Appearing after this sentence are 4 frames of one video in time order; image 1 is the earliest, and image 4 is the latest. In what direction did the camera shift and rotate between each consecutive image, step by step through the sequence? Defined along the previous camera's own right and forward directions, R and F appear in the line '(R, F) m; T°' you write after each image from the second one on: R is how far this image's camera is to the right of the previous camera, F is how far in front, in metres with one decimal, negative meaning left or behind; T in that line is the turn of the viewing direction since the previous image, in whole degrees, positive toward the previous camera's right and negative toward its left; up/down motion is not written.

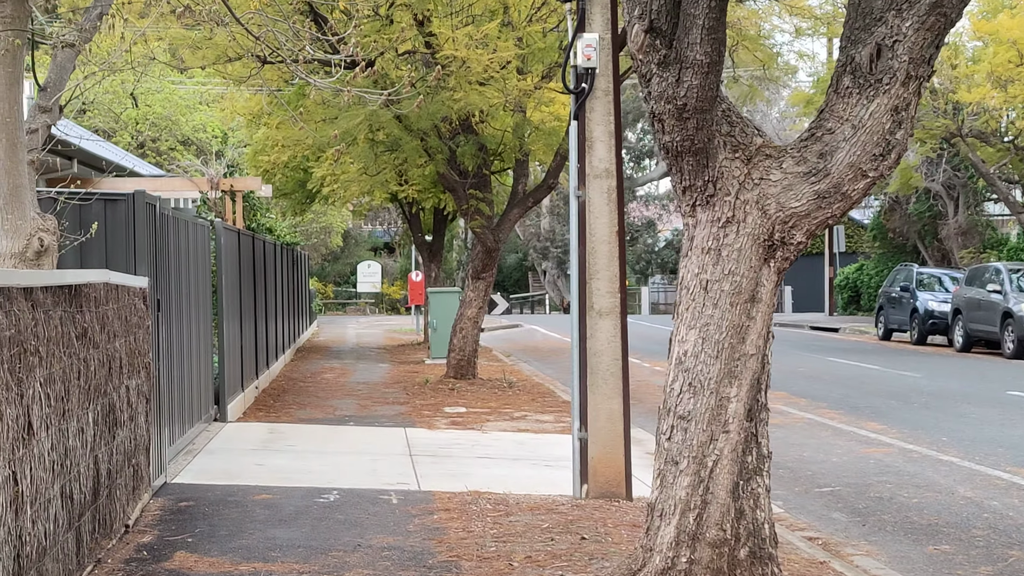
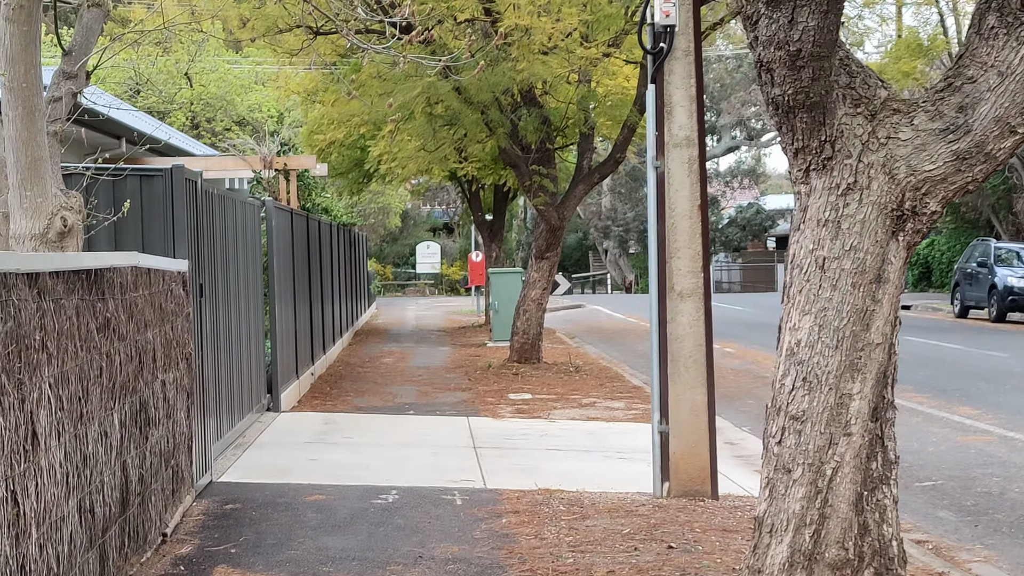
(-0.1, +0.6) m; -2°
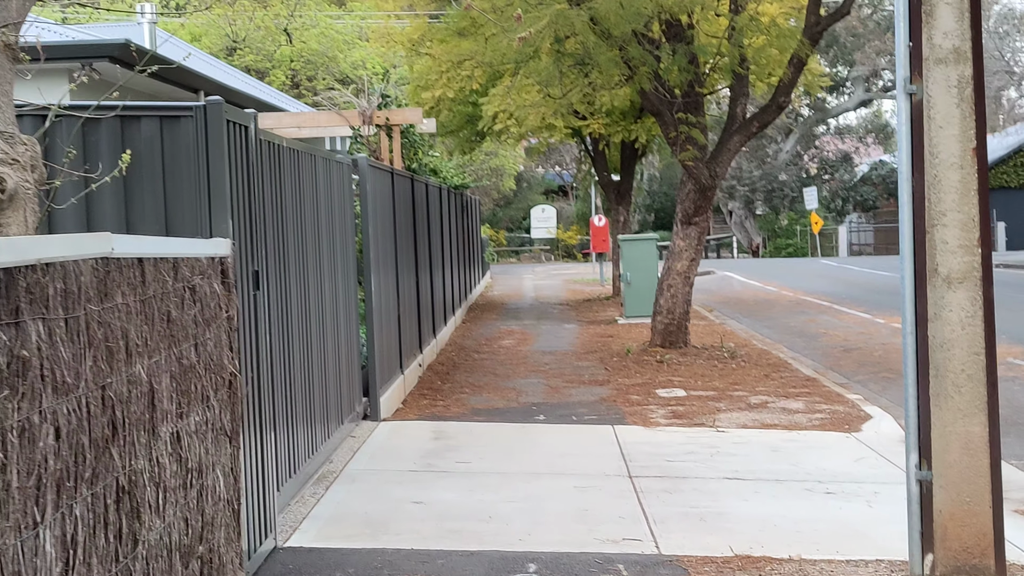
(-0.2, +2.0) m; -4°
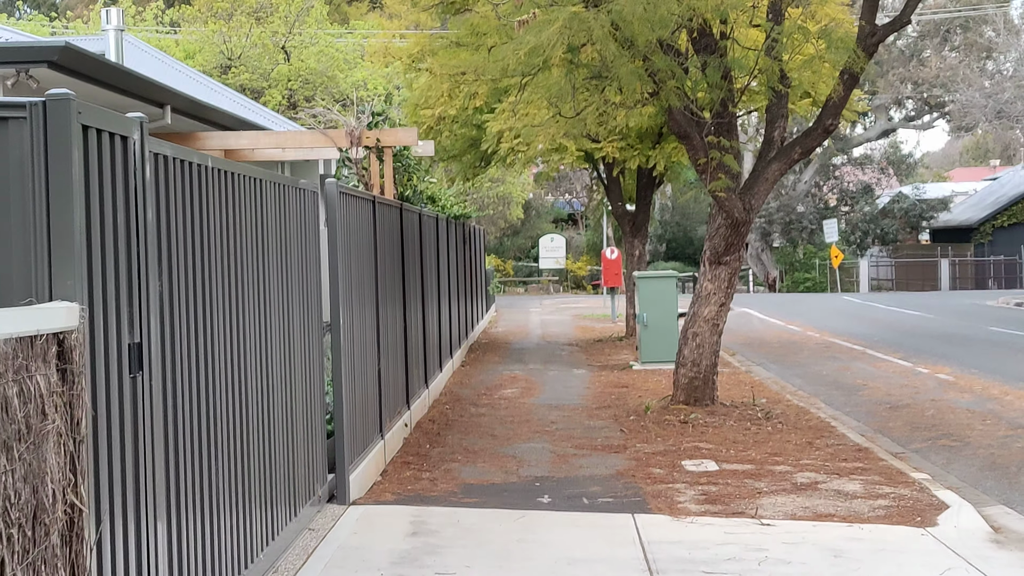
(0.0, +1.4) m; 0°
